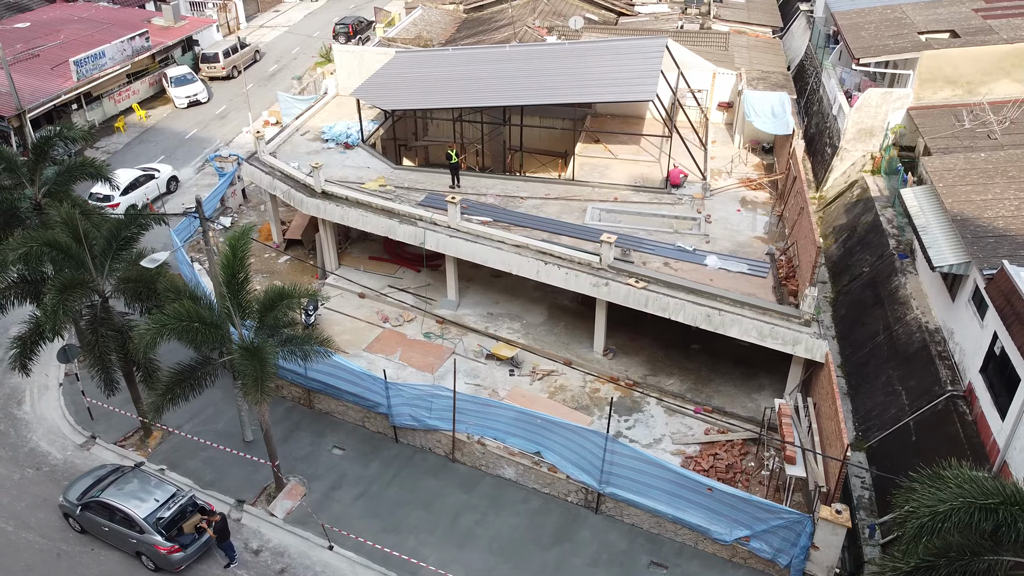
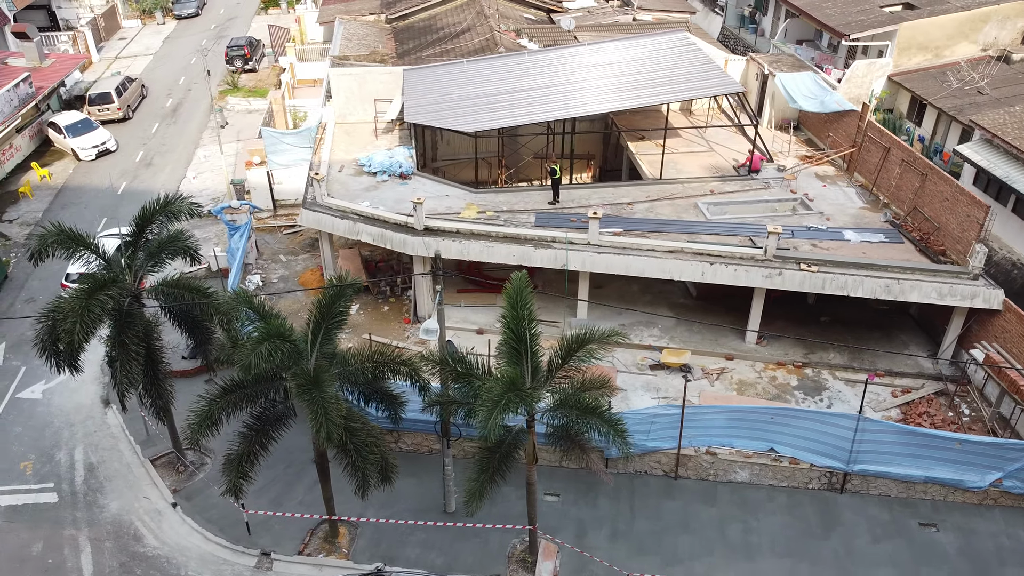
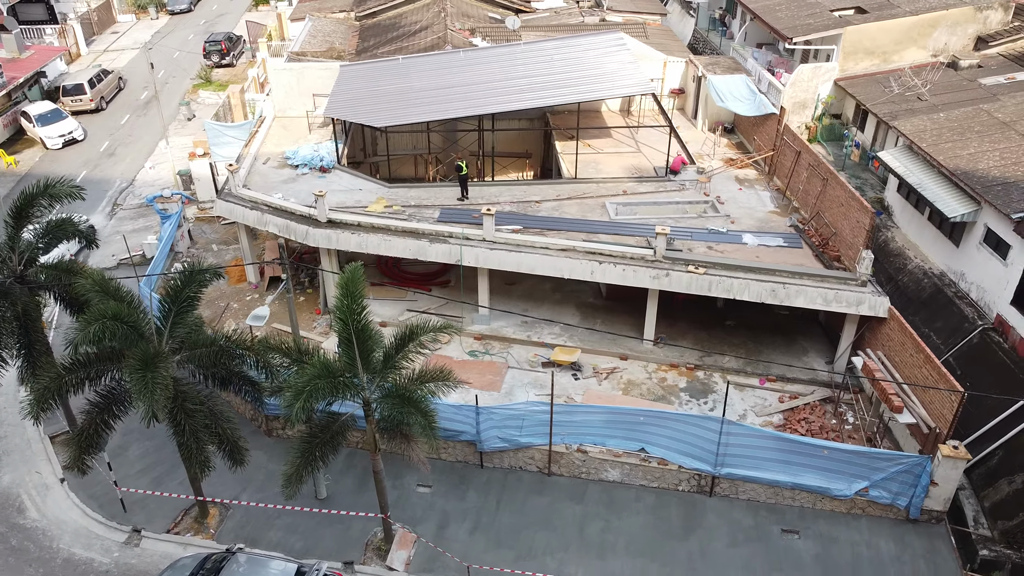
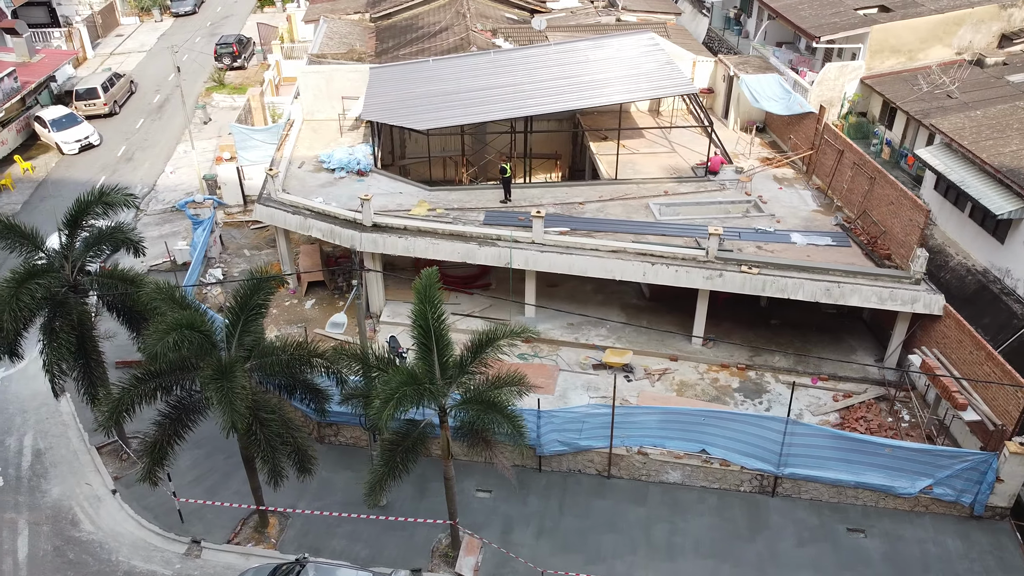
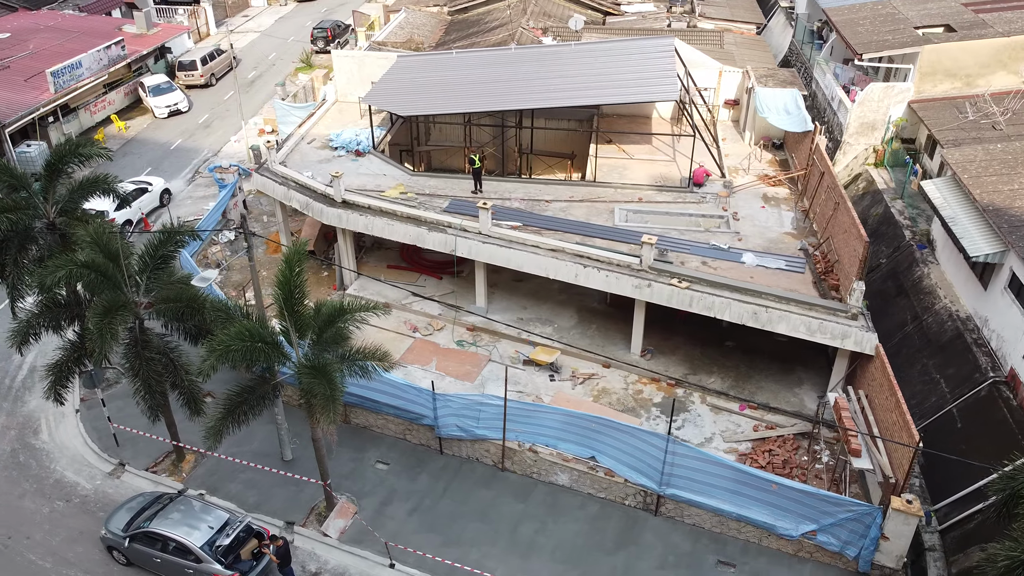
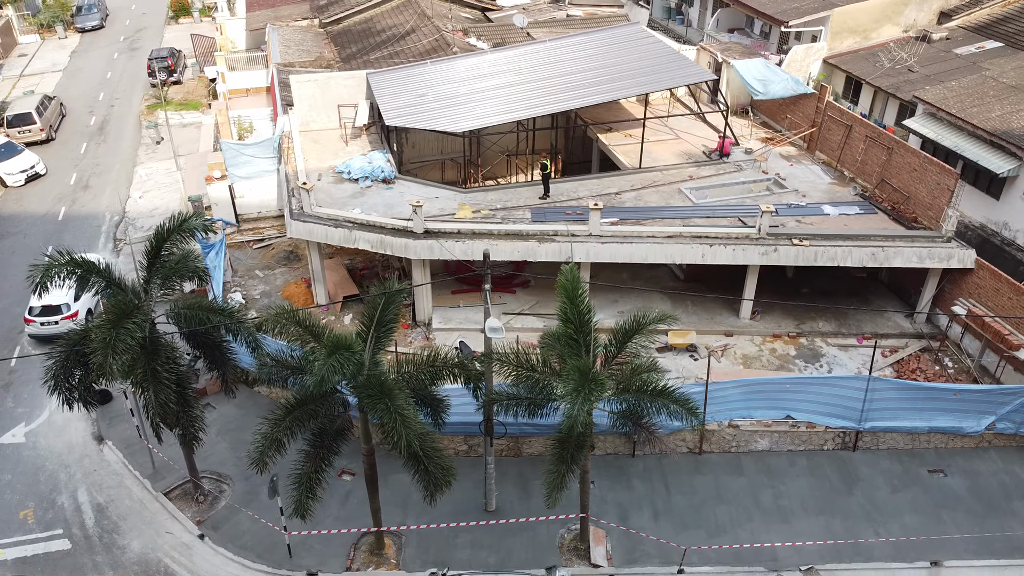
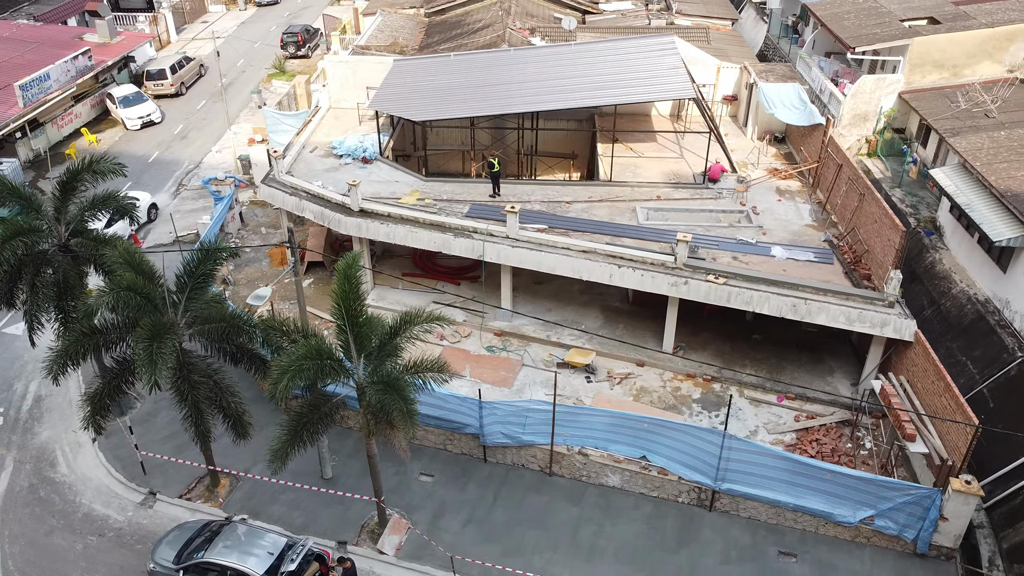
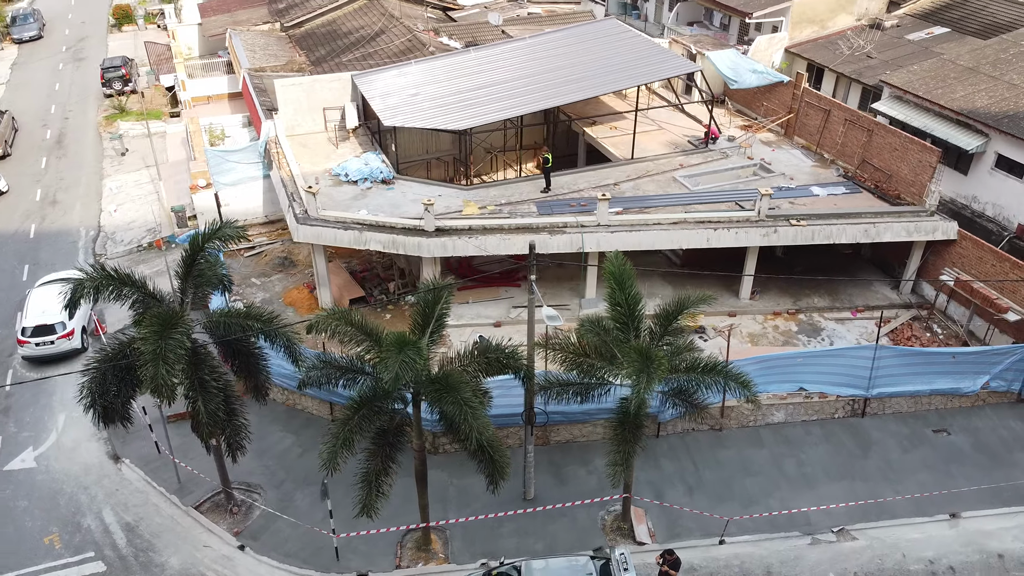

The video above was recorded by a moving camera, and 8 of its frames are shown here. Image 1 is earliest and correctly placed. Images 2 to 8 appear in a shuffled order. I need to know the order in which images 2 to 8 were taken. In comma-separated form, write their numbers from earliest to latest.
5, 7, 3, 4, 2, 6, 8
